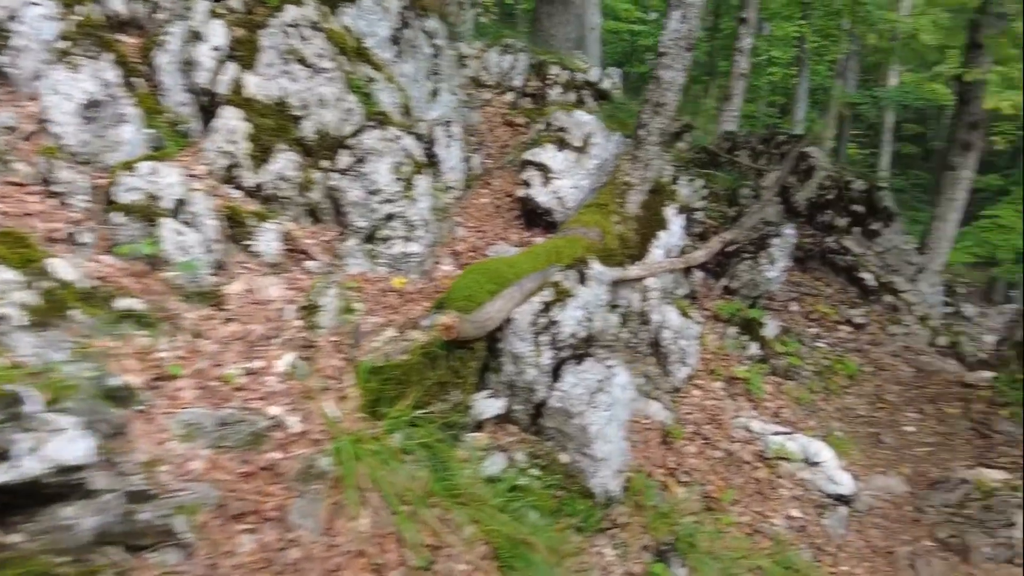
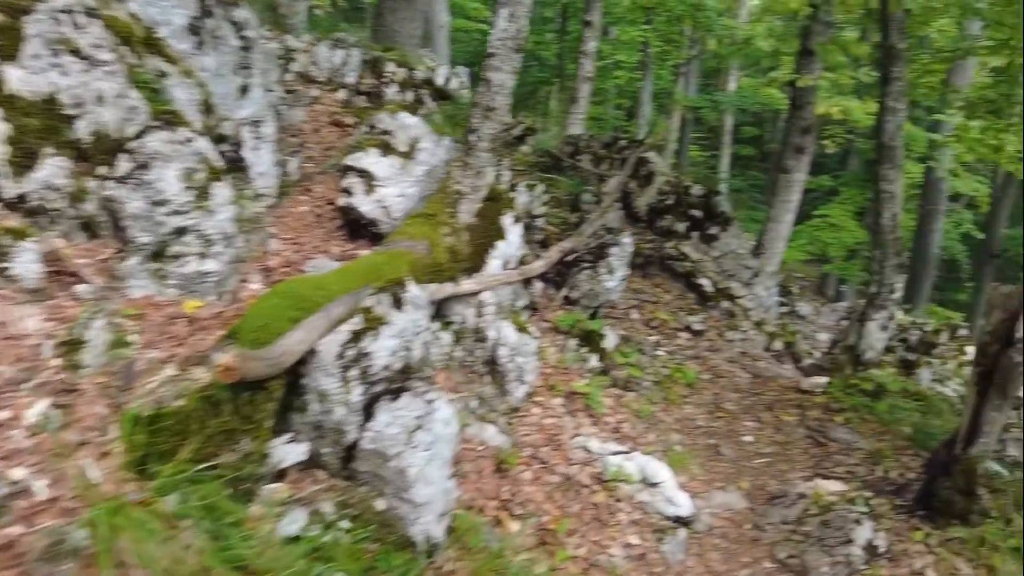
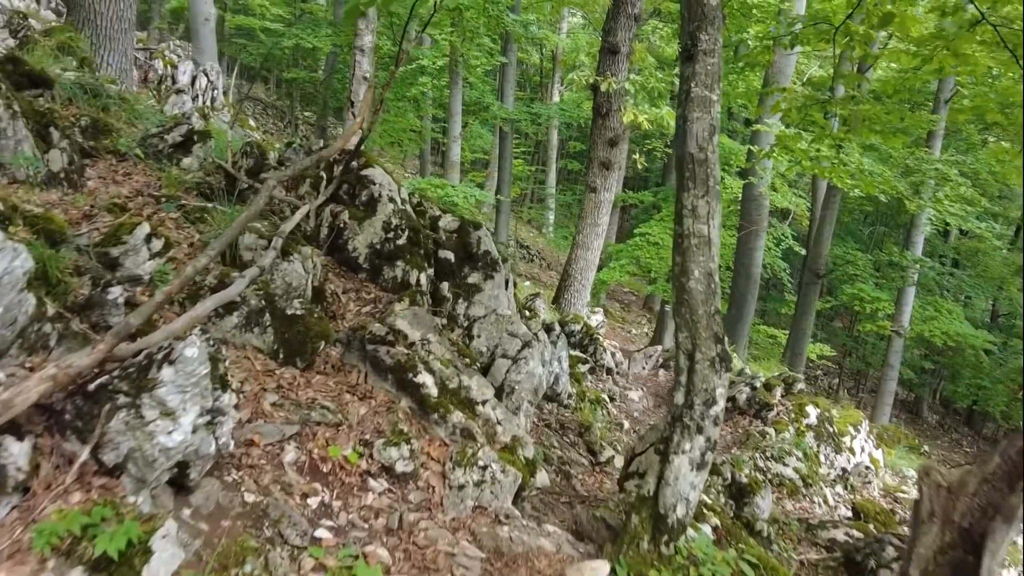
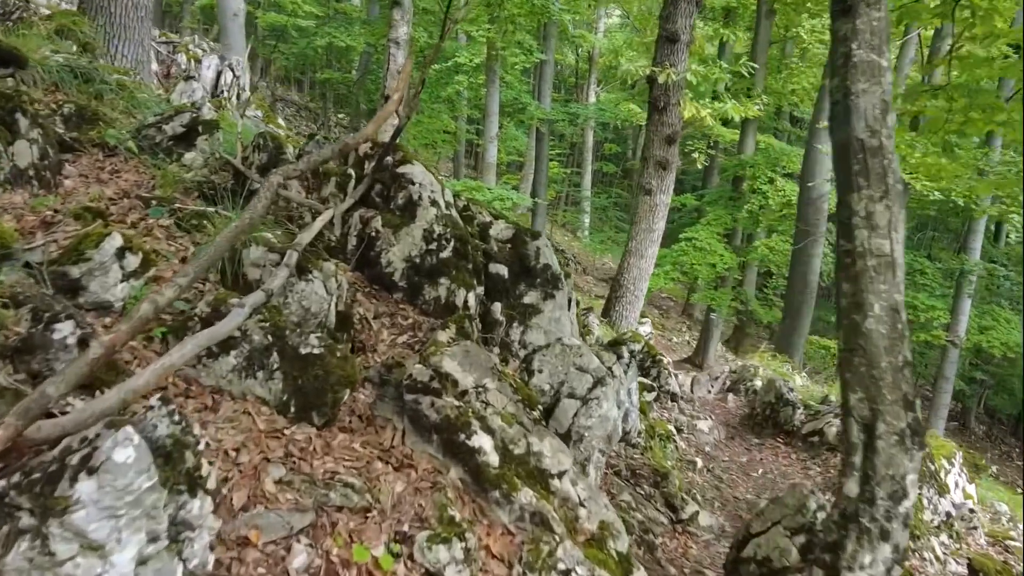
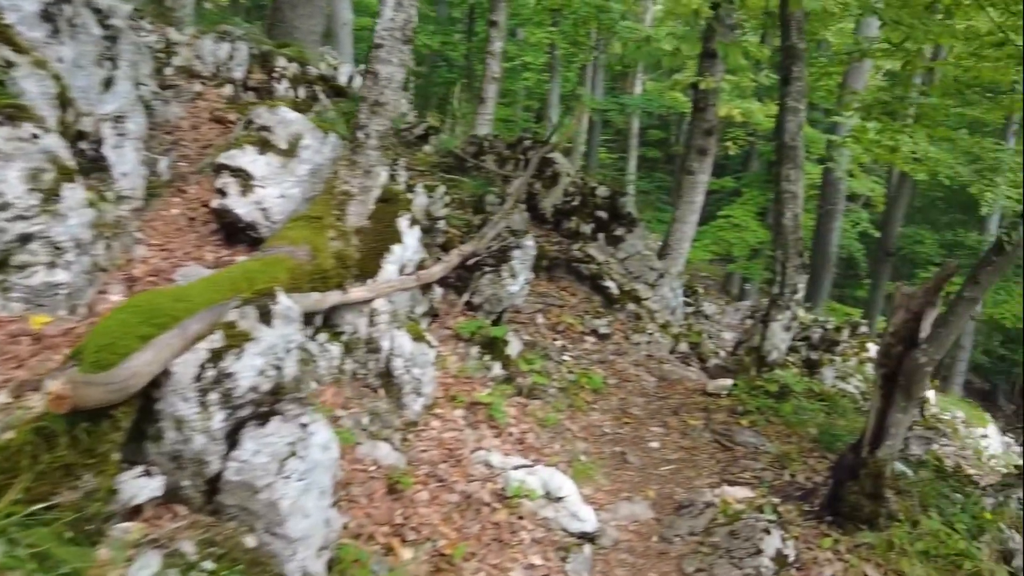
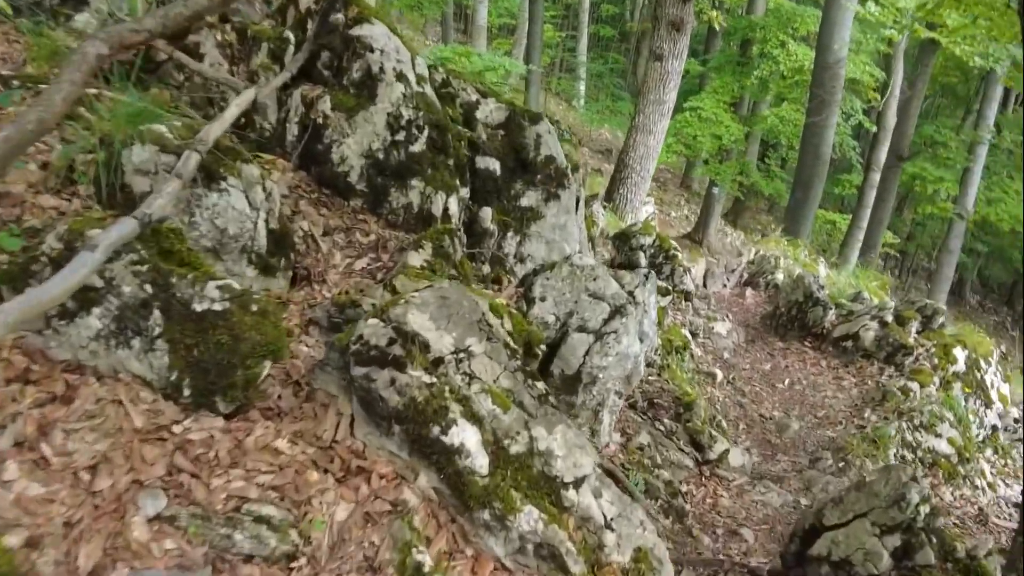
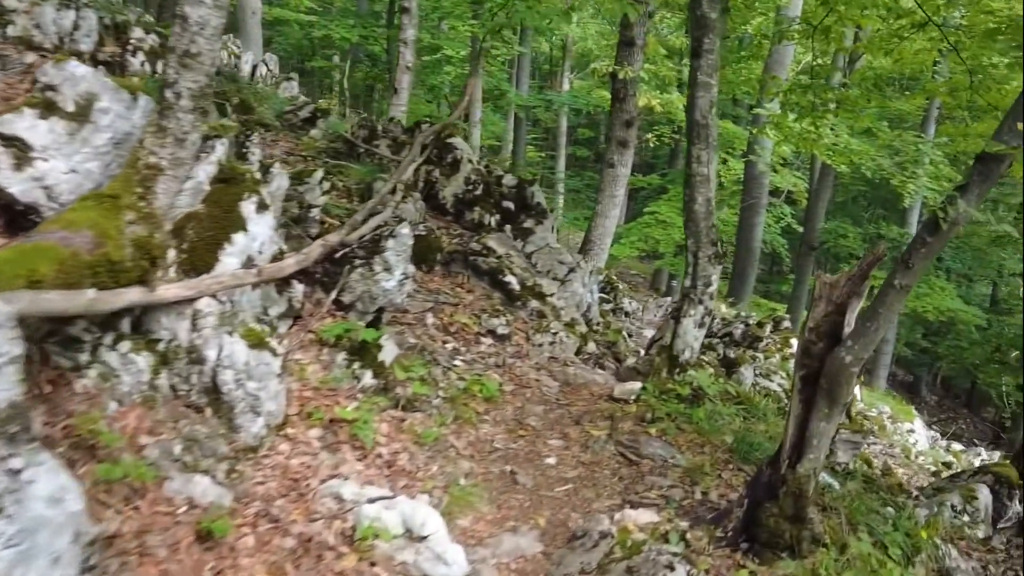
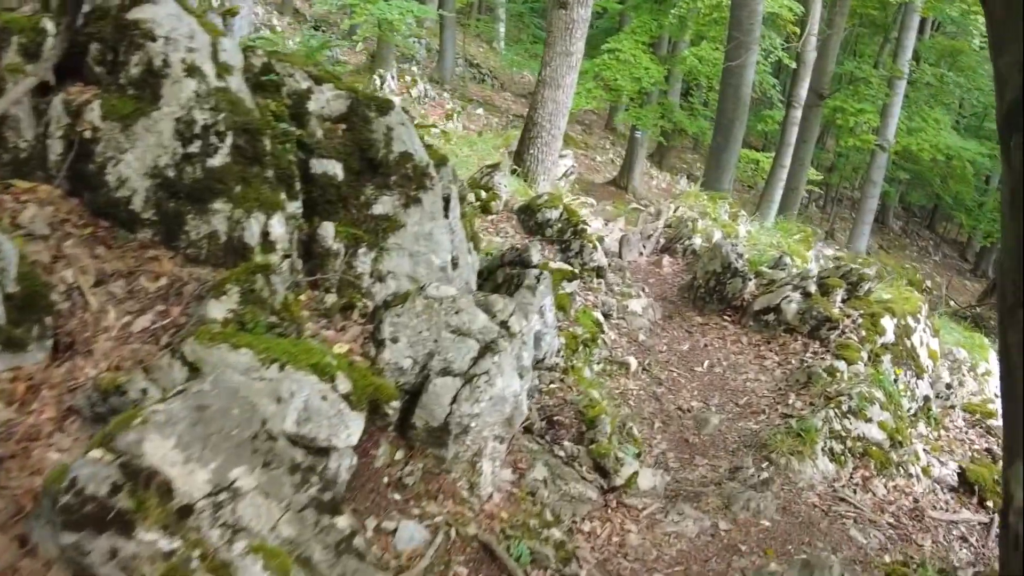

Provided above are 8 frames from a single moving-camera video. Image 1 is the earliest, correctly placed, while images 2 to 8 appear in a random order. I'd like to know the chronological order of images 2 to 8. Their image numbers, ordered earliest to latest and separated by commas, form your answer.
2, 5, 7, 3, 4, 6, 8
